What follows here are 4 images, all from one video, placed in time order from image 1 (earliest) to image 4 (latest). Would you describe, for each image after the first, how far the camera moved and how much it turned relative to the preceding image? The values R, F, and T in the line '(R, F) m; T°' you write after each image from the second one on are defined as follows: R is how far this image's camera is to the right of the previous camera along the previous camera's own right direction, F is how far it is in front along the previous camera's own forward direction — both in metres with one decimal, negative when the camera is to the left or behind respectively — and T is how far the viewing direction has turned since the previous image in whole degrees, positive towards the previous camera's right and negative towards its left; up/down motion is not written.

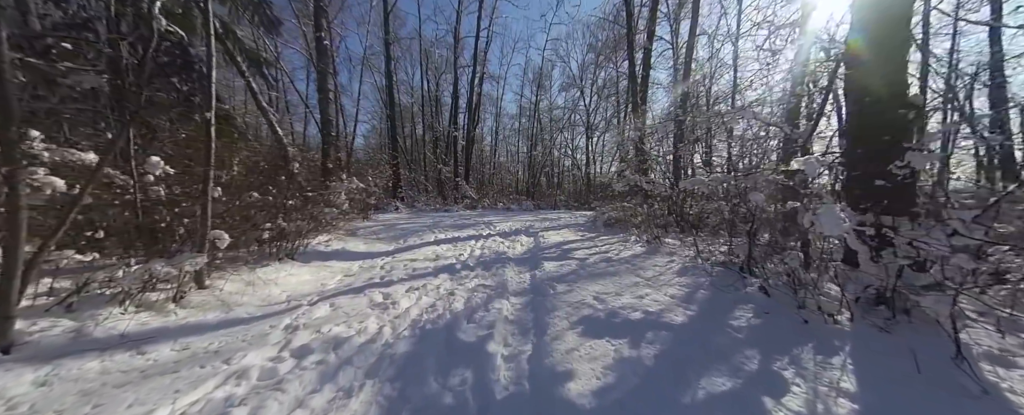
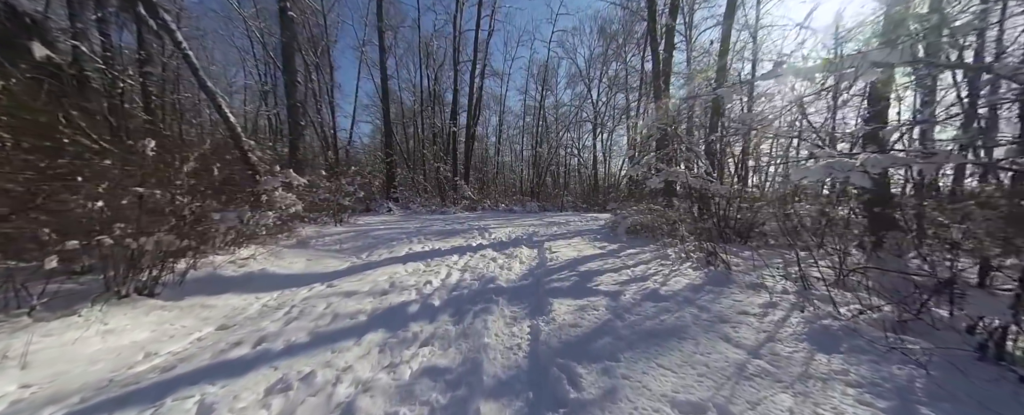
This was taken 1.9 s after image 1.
(+0.1, +1.5) m; -1°
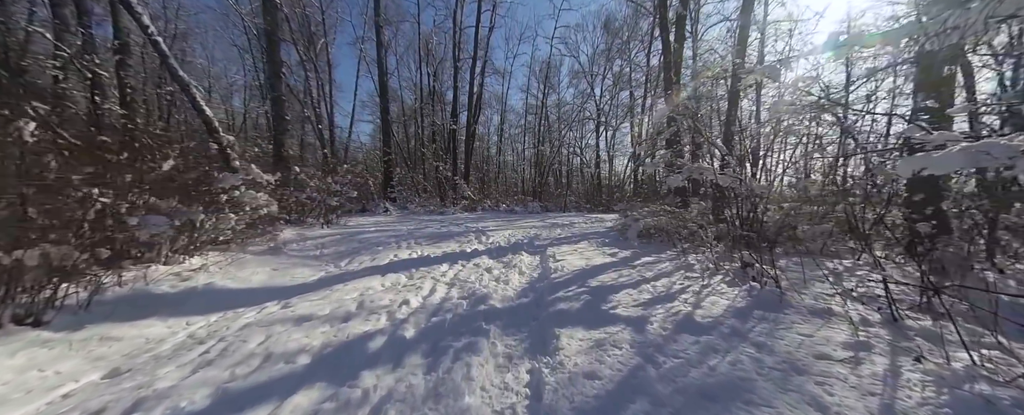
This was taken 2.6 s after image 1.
(+0.1, +0.6) m; 0°
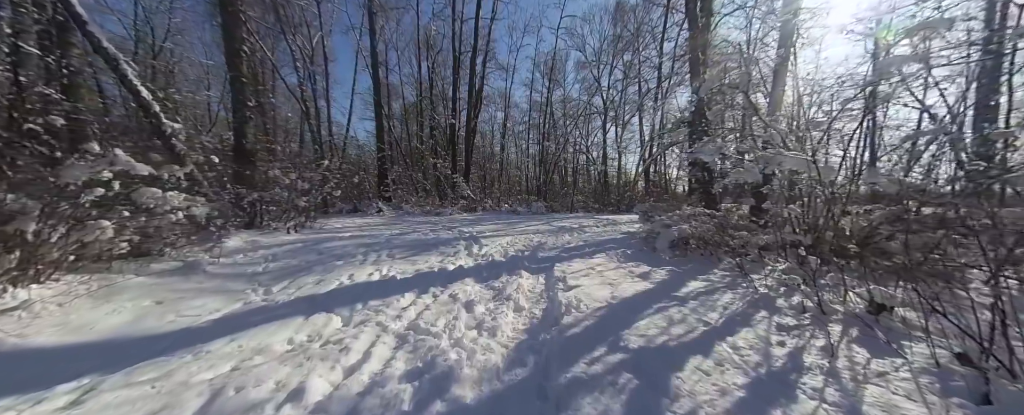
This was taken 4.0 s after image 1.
(+0.1, +1.2) m; -1°
